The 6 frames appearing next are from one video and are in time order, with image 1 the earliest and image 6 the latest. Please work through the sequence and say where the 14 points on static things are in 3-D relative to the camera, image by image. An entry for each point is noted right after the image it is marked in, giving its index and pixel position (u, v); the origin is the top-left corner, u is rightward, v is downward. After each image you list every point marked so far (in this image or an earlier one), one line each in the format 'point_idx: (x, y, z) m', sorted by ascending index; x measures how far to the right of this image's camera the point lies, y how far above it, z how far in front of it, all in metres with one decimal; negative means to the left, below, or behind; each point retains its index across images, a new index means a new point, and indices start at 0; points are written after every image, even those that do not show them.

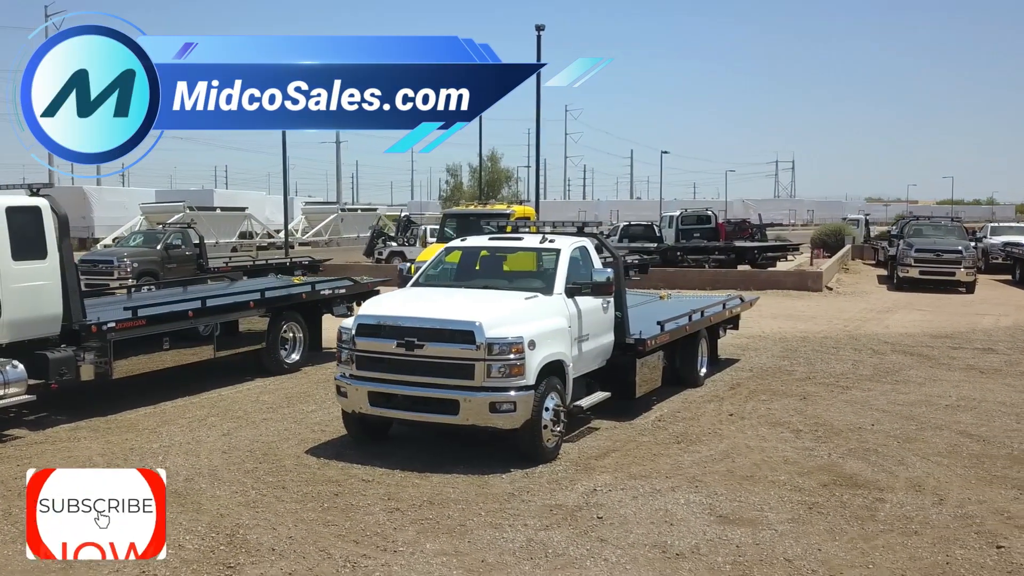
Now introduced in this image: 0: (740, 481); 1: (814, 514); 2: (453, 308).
0: (+1.6, -1.3, +6.9) m
1: (+1.8, -1.4, +6.0) m
2: (-0.4, -0.1, +7.3) m
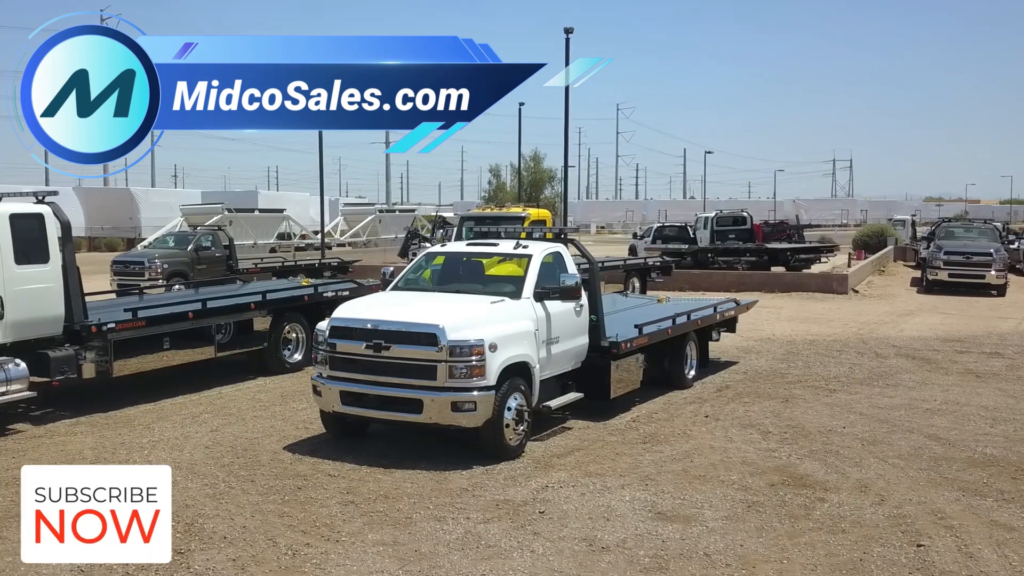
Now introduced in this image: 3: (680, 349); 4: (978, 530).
0: (+1.3, -1.4, +7.1) m
1: (+1.5, -1.4, +6.2) m
2: (-0.7, -0.2, +7.6) m
3: (+1.9, -0.7, +11.4) m
4: (+2.8, -1.5, +5.9) m
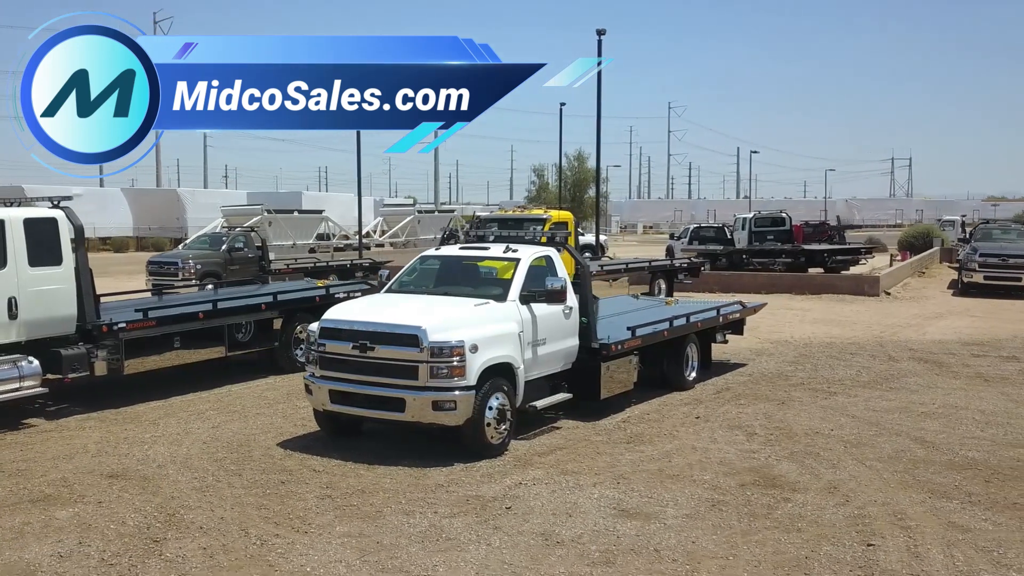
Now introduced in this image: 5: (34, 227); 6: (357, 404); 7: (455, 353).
0: (+1.1, -1.4, +7.3) m
1: (+1.3, -1.5, +6.4) m
2: (-0.9, -0.2, +7.8) m
3: (+2.0, -0.7, +11.5) m
4: (+2.6, -1.5, +6.1) m
5: (-4.5, +0.6, +9.3) m
6: (-1.2, -0.9, +7.8) m
7: (-0.4, -0.5, +7.5) m
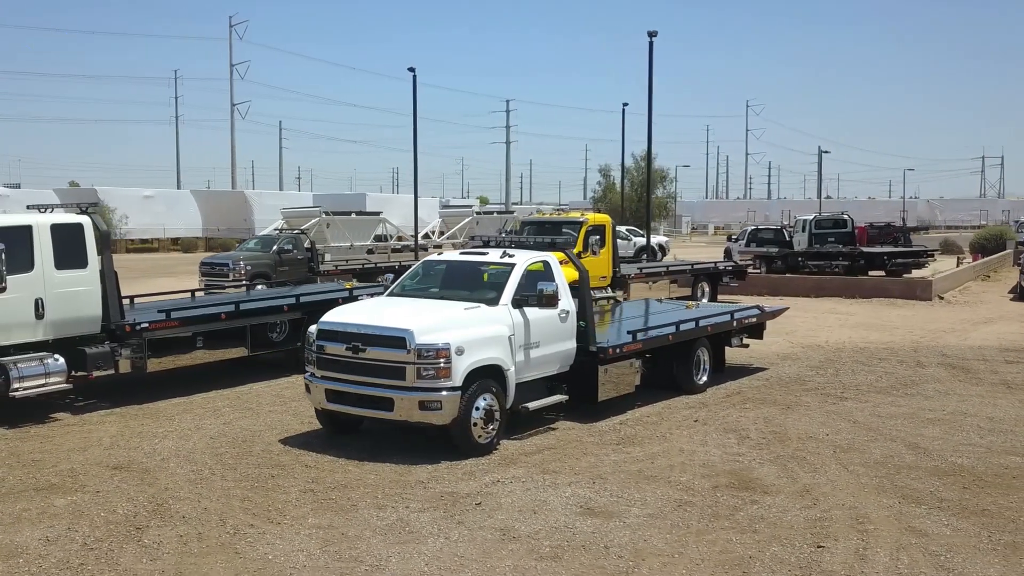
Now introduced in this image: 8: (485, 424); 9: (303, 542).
0: (+1.0, -1.5, +7.5) m
1: (+1.1, -1.5, +6.6) m
2: (-1.0, -0.2, +8.2) m
3: (+2.1, -0.8, +11.6) m
4: (+2.4, -1.5, +6.1) m
5: (-4.5, +0.6, +9.9) m
6: (-1.3, -1.0, +8.2) m
7: (-0.6, -0.5, +7.8) m
8: (-0.2, -1.1, +8.2) m
9: (-1.2, -1.5, +5.8) m
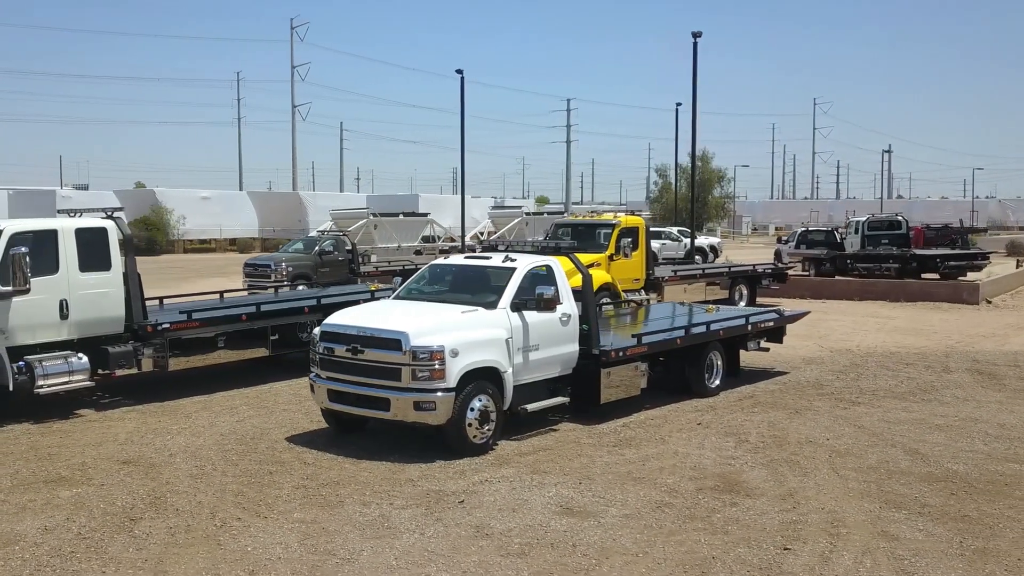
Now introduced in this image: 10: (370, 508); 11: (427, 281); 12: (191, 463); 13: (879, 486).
0: (+0.9, -1.5, +7.6) m
1: (+1.0, -1.5, +6.7) m
2: (-1.0, -0.3, +8.4) m
3: (+2.2, -0.8, +11.7) m
4: (+2.2, -1.6, +6.2) m
5: (-4.5, +0.5, +10.3) m
6: (-1.4, -1.0, +8.4) m
7: (-0.6, -0.6, +8.0) m
8: (-0.3, -1.2, +8.4) m
9: (-1.4, -1.5, +6.0) m
10: (-1.0, -1.5, +6.7) m
11: (-0.8, +0.1, +9.8) m
12: (-2.6, -1.4, +8.0) m
13: (+2.8, -1.5, +7.6) m
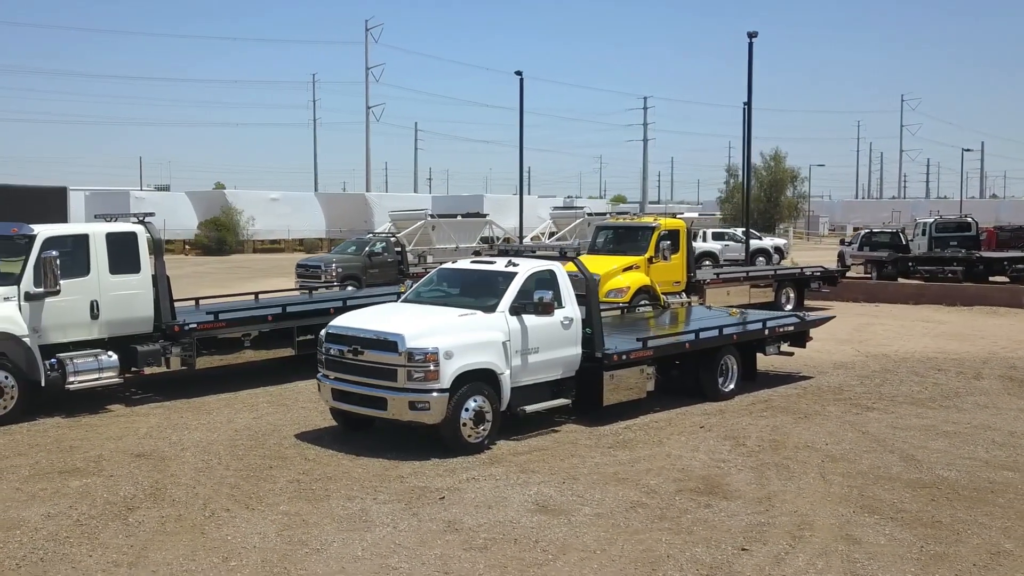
0: (+0.8, -1.5, +7.8) m
1: (+0.8, -1.6, +6.9) m
2: (-1.0, -0.3, +8.7) m
3: (+2.4, -0.9, +11.8) m
4: (+2.0, -1.6, +6.3) m
5: (-4.4, +0.5, +10.9) m
6: (-1.4, -1.0, +8.8) m
7: (-0.7, -0.6, +8.3) m
8: (-0.3, -1.2, +8.7) m
9: (-1.6, -1.5, +6.4) m
10: (-1.1, -1.5, +7.0) m
11: (-0.8, 0.0, +10.1) m
12: (-2.7, -1.5, +8.5) m
13: (+2.7, -1.6, +7.7) m
